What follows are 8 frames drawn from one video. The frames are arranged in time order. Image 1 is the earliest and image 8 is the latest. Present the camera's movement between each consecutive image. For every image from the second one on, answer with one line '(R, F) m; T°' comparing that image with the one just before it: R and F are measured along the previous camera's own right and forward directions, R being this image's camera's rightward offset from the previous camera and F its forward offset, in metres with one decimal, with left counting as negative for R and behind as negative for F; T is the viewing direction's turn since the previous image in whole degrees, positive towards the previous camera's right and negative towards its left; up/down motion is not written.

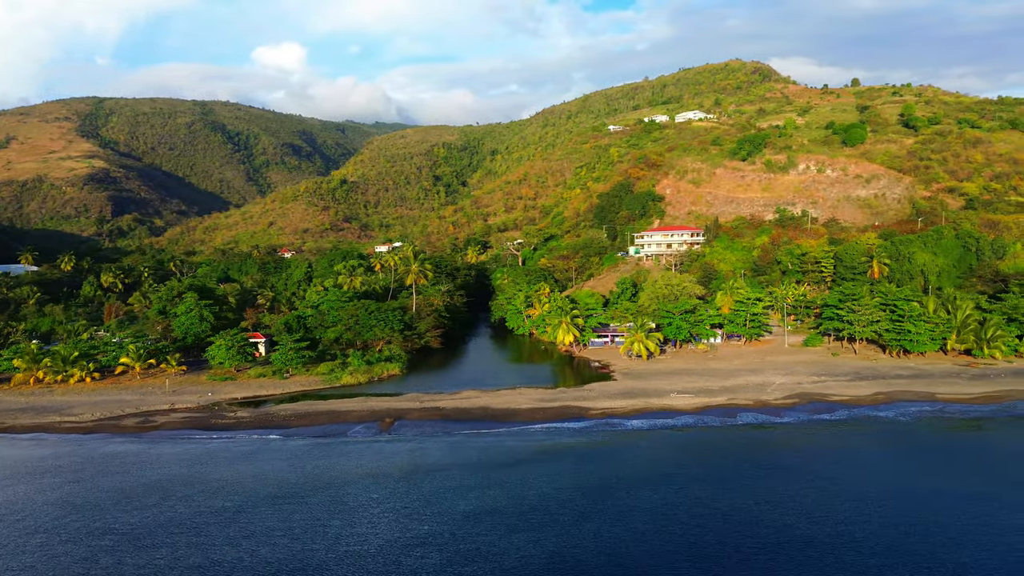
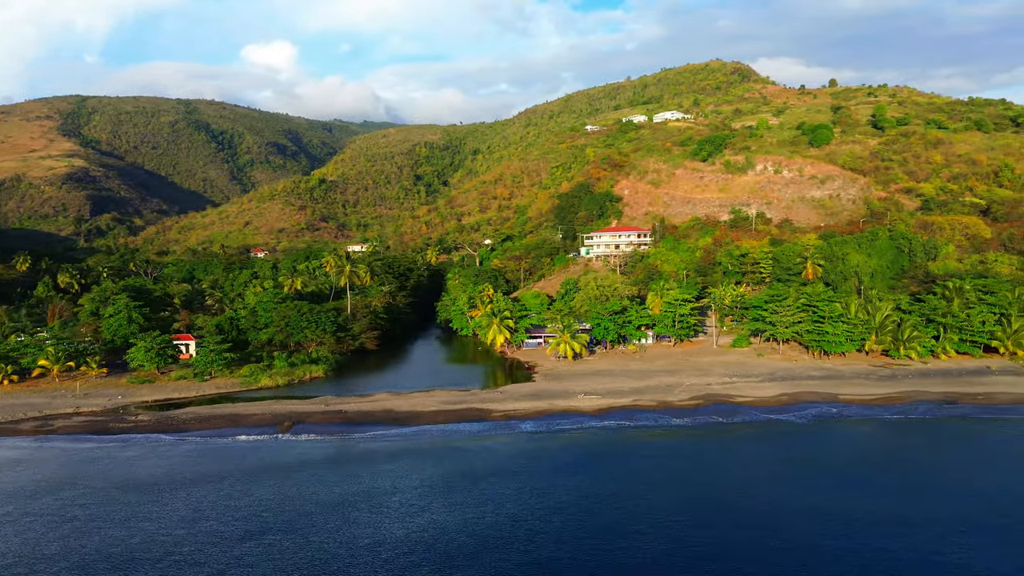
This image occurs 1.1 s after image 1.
(+5.1, -0.1) m; +1°
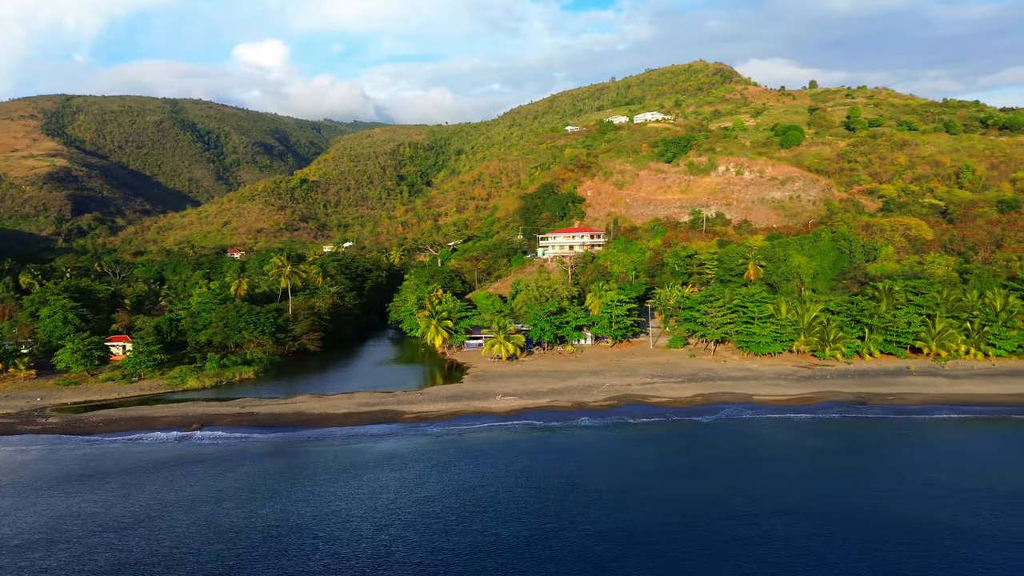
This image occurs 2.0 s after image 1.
(+4.6, -0.1) m; +1°
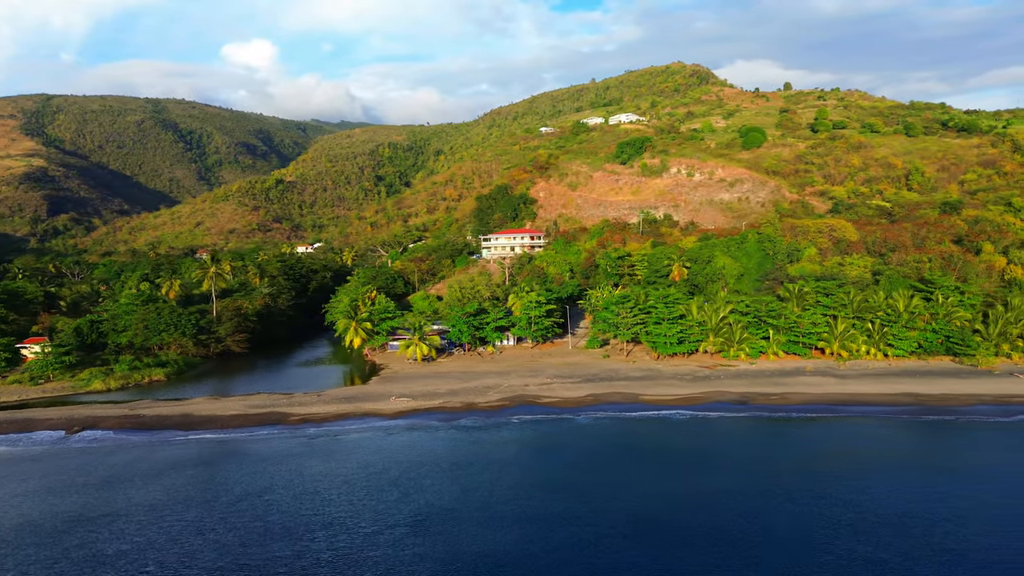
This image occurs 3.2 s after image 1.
(+5.9, -0.4) m; +1°
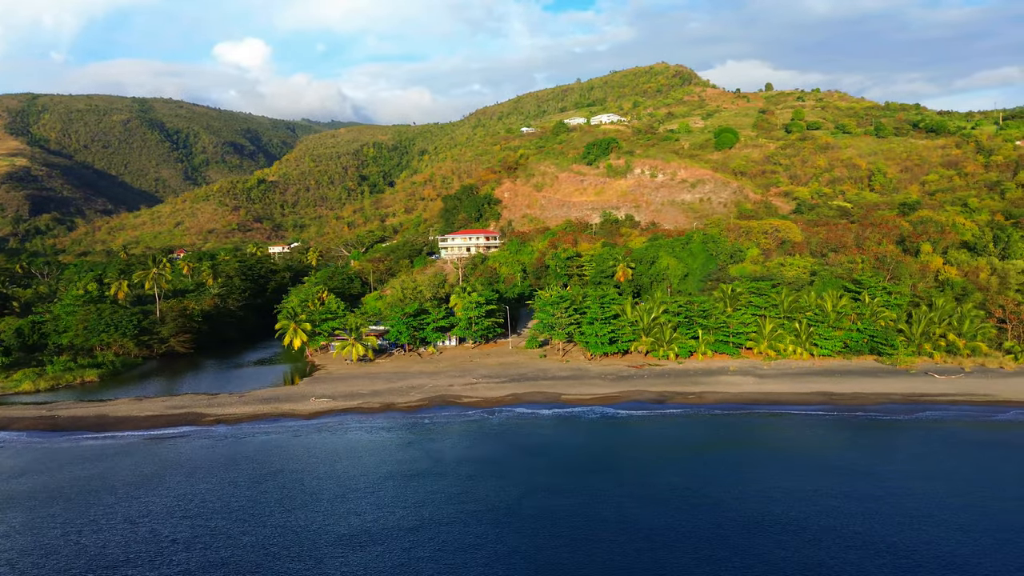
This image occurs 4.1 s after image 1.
(+4.5, -0.4) m; +1°
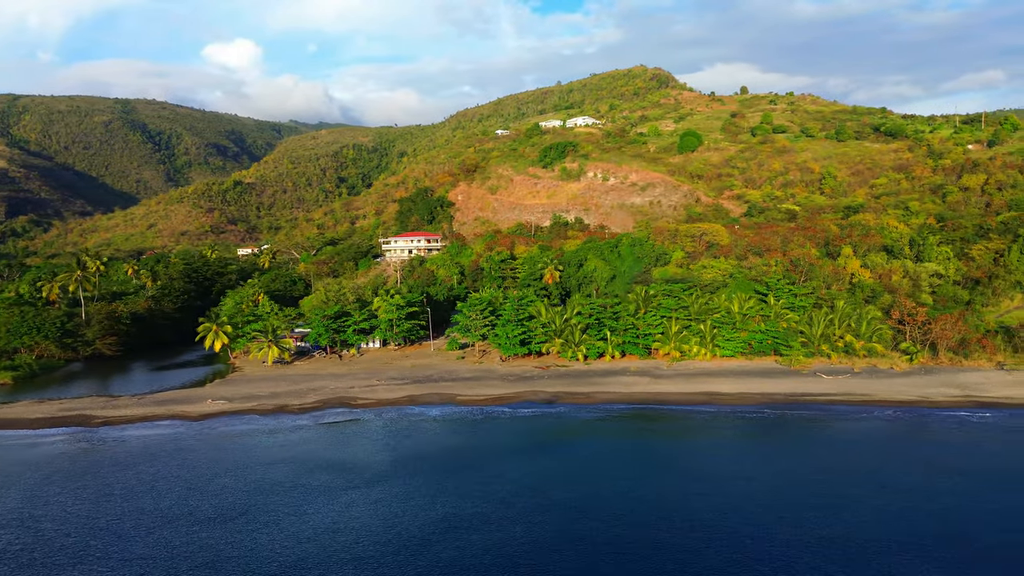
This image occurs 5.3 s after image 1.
(+6.0, -0.8) m; +1°
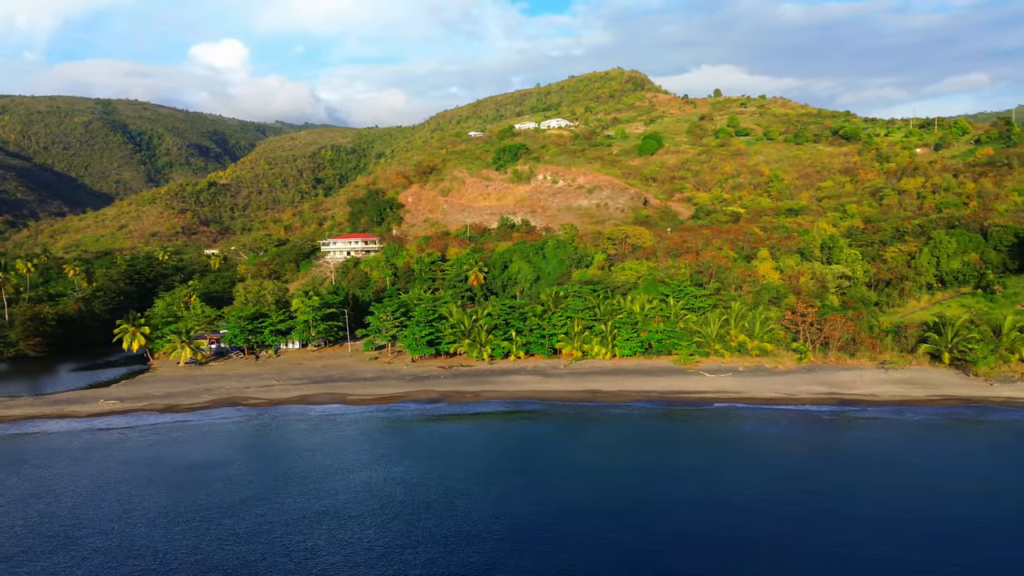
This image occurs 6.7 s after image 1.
(+6.4, -1.2) m; +1°
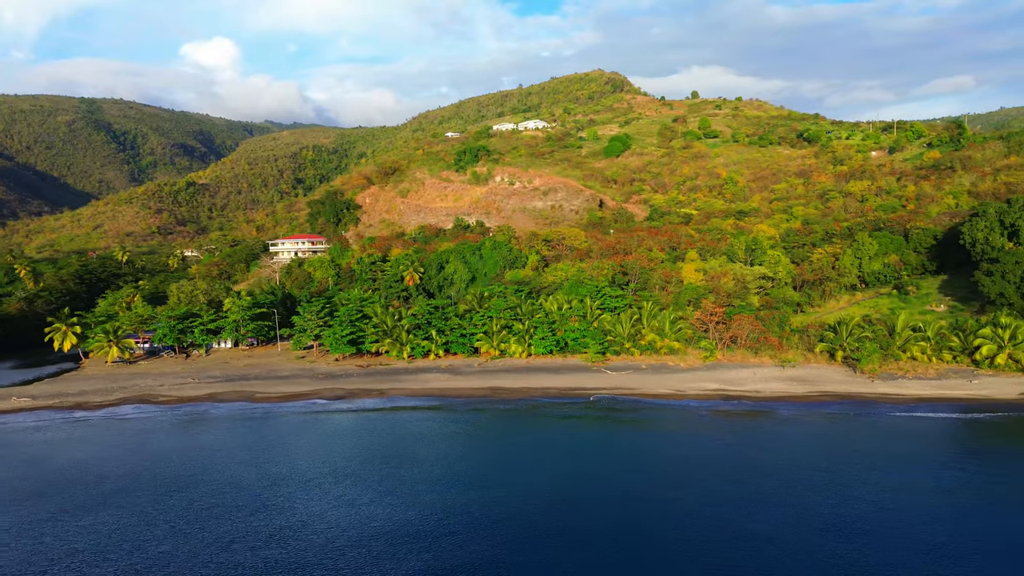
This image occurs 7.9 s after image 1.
(+5.7, -1.4) m; +1°
